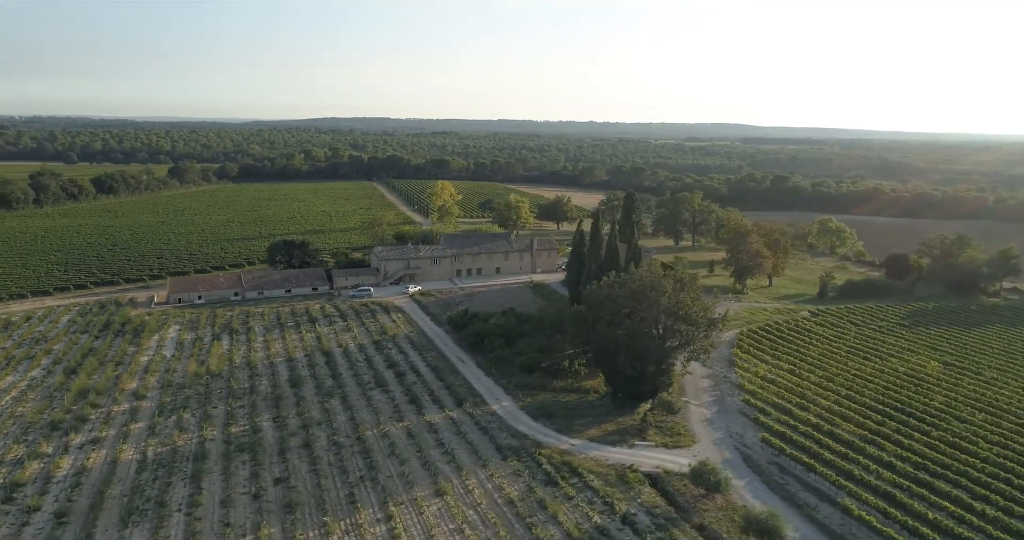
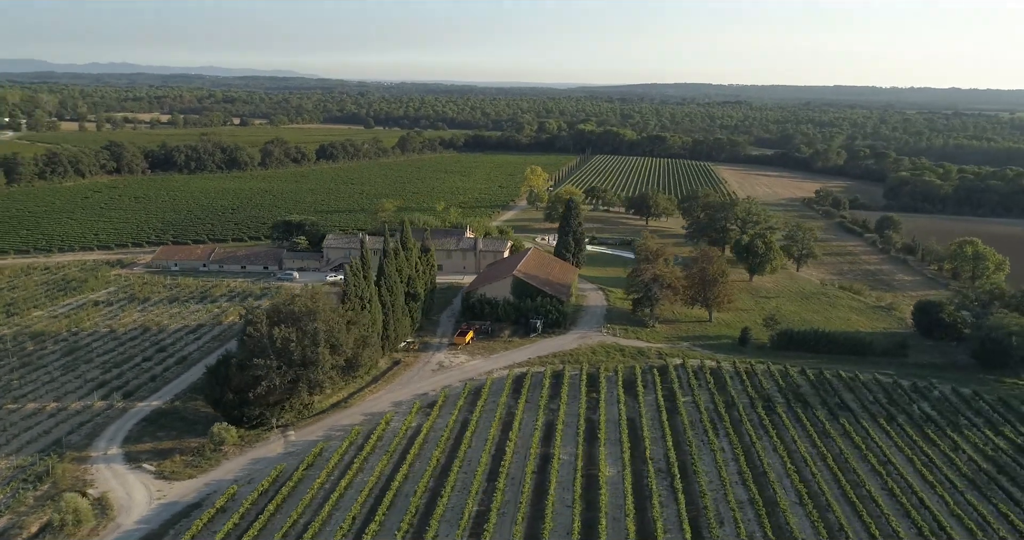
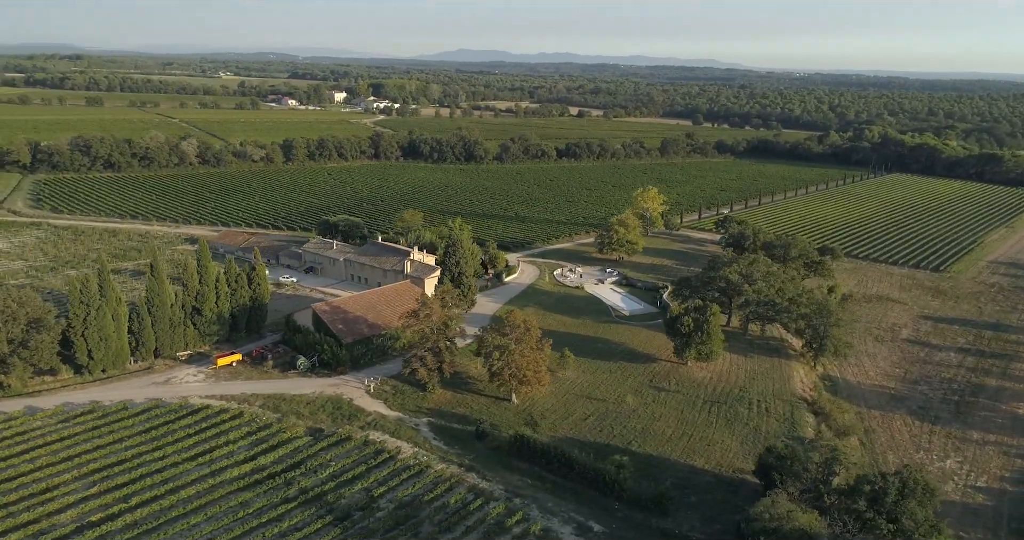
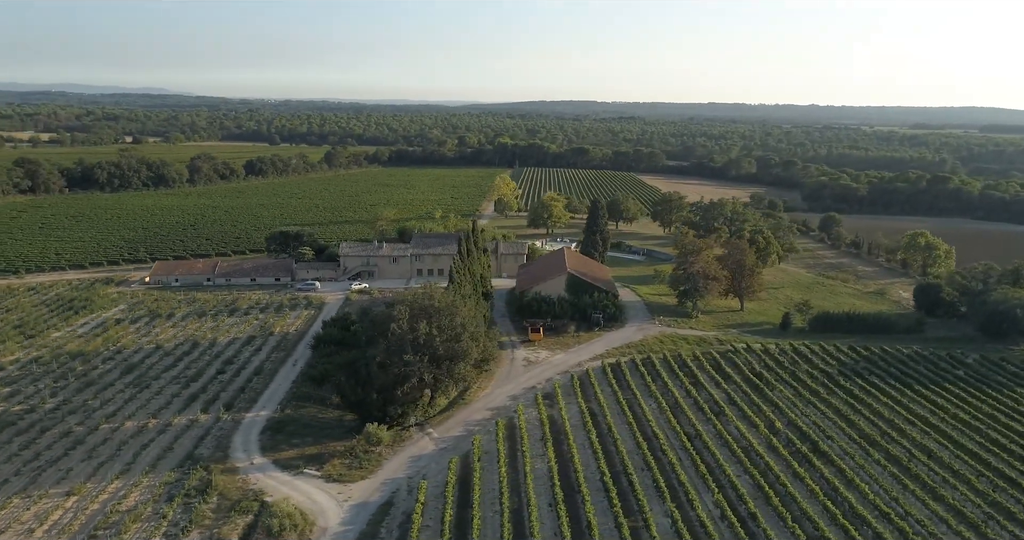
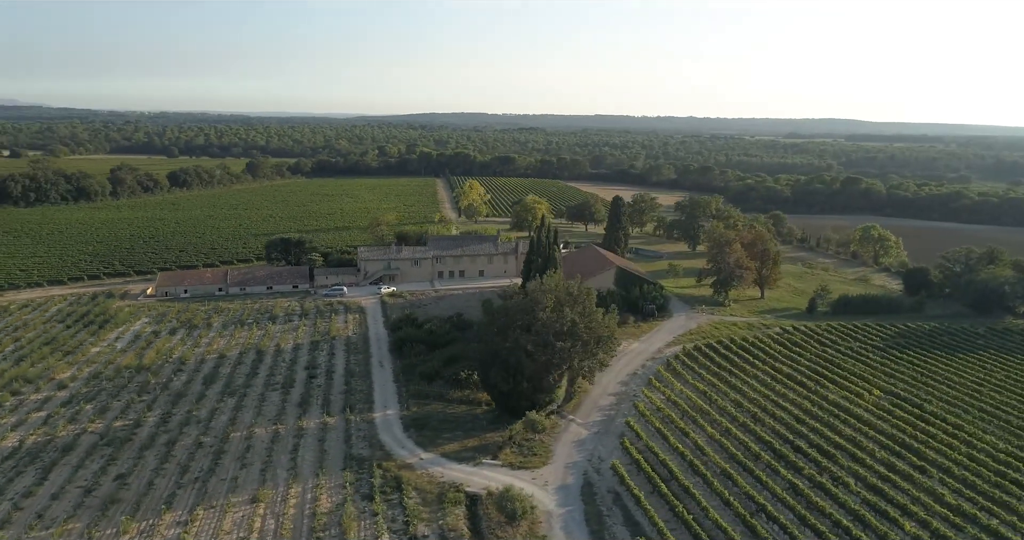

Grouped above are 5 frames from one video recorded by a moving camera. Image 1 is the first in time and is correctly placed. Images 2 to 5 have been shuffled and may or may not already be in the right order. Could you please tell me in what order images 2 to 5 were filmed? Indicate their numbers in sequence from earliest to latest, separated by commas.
5, 4, 2, 3
